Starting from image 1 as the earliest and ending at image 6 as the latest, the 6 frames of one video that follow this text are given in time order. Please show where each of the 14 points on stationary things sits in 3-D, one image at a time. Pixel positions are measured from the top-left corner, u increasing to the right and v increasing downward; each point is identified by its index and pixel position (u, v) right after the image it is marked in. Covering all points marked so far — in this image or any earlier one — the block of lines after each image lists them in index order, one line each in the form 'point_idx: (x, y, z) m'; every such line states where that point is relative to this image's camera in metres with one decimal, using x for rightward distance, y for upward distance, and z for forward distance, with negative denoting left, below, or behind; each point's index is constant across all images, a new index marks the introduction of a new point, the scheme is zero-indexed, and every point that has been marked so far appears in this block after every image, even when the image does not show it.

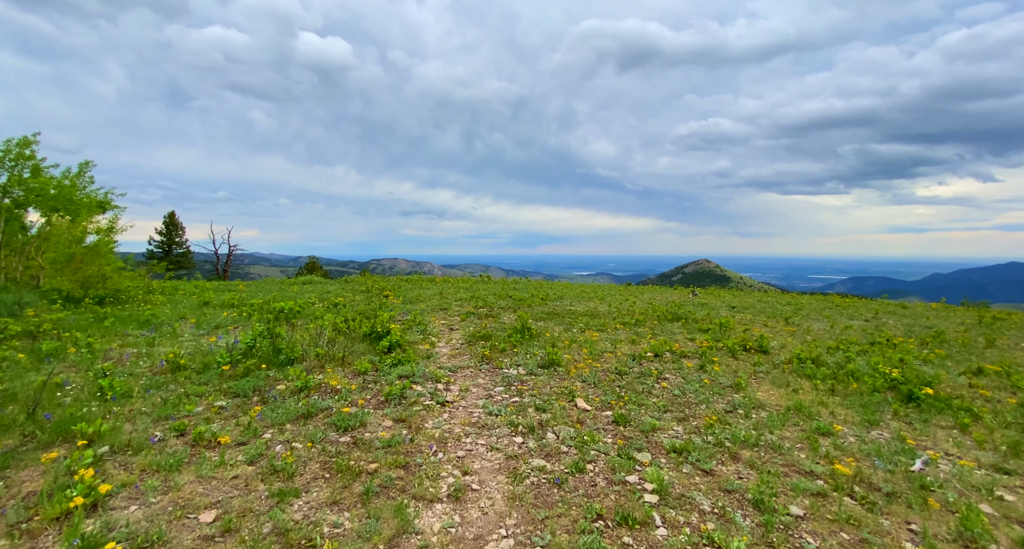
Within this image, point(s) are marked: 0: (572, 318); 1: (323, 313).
0: (+2.3, -1.7, +17.8) m
1: (-6.7, -1.4, +16.4) m
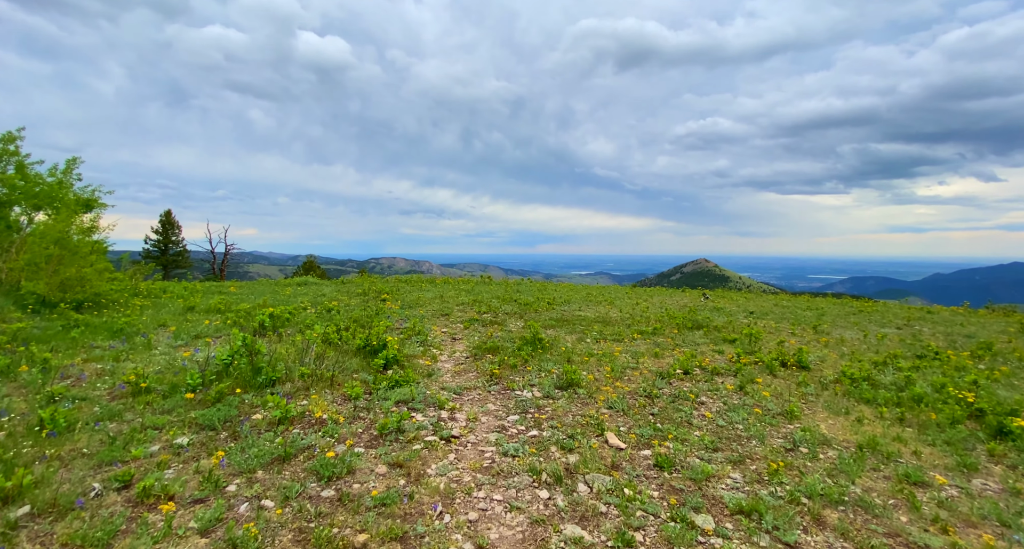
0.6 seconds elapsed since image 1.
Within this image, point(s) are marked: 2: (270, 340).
0: (+2.6, -1.8, +16.5) m
1: (-6.4, -1.5, +15.1) m
2: (-6.0, -1.7, +11.7) m
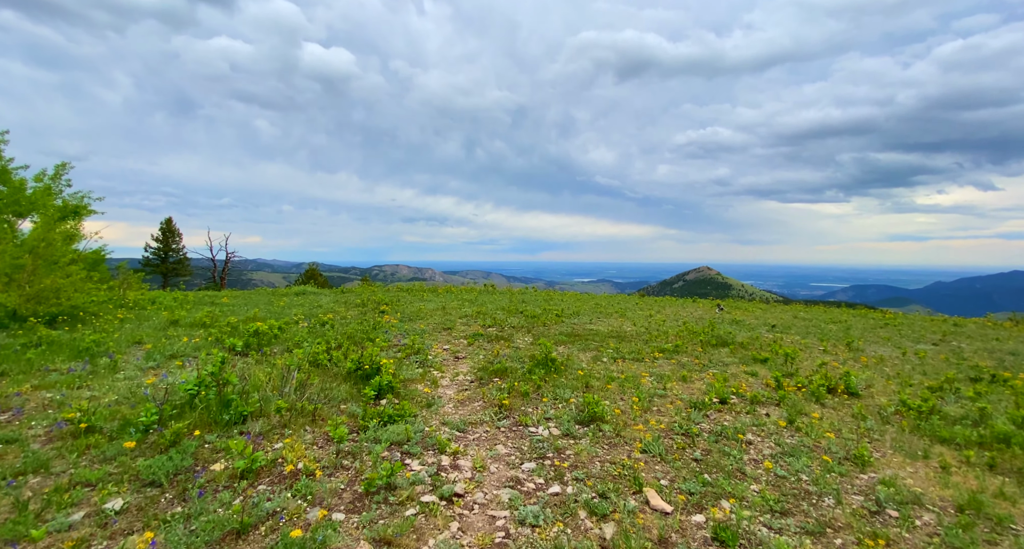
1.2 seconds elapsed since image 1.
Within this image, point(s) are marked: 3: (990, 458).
0: (+2.8, -2.2, +15.2) m
1: (-6.2, -1.9, +13.8) m
2: (-5.8, -2.0, +10.4) m
3: (+6.9, -2.7, +6.8) m
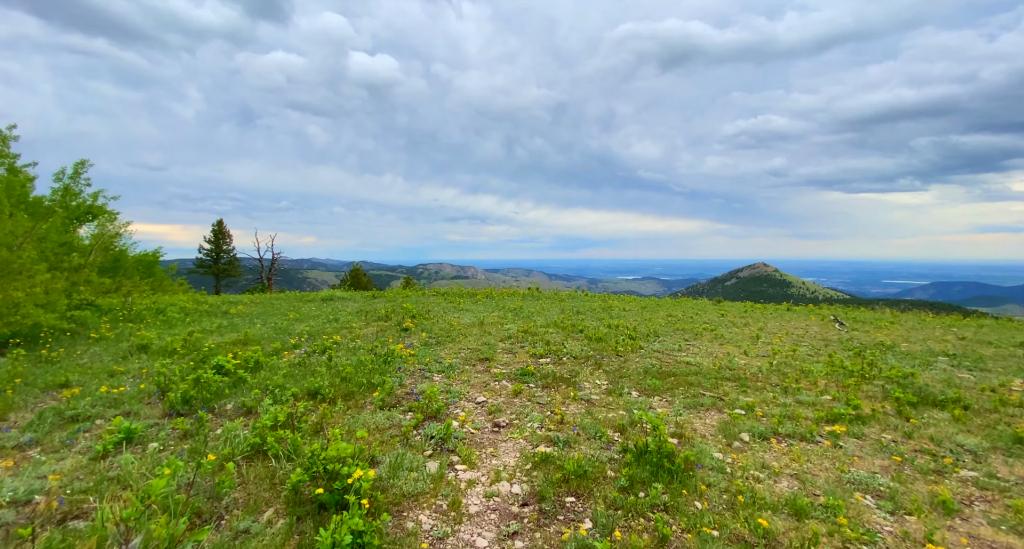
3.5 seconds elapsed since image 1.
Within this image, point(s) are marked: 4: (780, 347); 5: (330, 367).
0: (+4.3, -2.5, +10.0) m
1: (-4.8, -2.2, +9.5) m
2: (-4.8, -2.4, +6.0) m
3: (+7.6, -3.0, +1.2) m
4: (+8.4, -2.3, +14.8) m
5: (-4.5, -2.3, +11.5) m
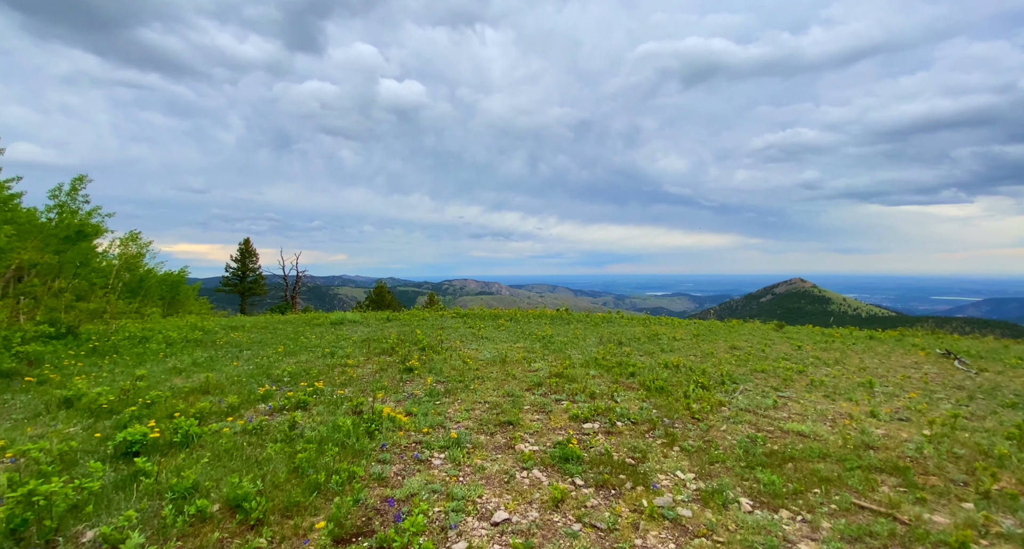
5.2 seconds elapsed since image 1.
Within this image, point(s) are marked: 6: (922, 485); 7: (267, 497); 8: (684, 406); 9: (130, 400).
0: (+4.8, -3.0, +6.2) m
1: (-4.3, -2.8, +6.1) m
2: (-4.5, -2.8, +2.6) m
3: (+7.7, -3.2, -2.8) m
4: (+9.2, -3.0, +10.7) m
5: (-3.9, -2.9, +8.1) m
6: (+6.0, -3.0, +6.8) m
7: (-3.2, -2.8, +6.1) m
8: (+3.7, -2.8, +10.2) m
9: (-9.0, -2.9, +11.0) m
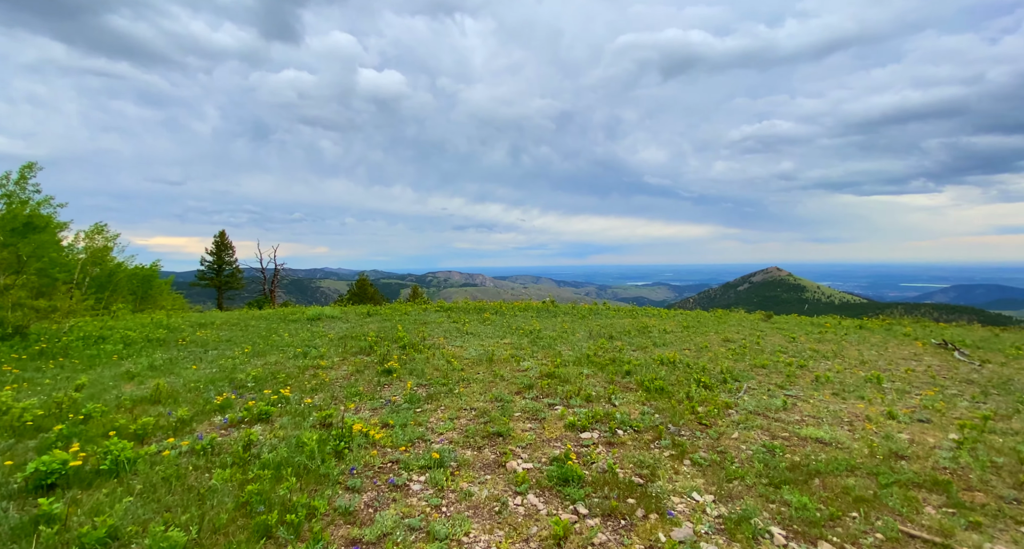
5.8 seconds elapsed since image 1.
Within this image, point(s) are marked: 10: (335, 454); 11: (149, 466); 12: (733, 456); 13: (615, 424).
0: (+4.7, -2.9, +5.3) m
1: (-4.4, -2.7, +4.9) m
2: (-4.4, -2.8, +1.4) m
3: (+7.9, -3.2, -3.5) m
4: (+9.0, -2.7, +10.0) m
5: (-4.1, -2.8, +7.0) m
6: (+5.9, -2.9, +6.0) m
7: (-3.2, -2.8, +5.0) m
8: (+3.5, -2.7, +9.3) m
9: (-9.3, -2.8, +9.7) m
10: (-2.8, -2.8, +7.5) m
11: (-5.3, -2.8, +6.9) m
12: (+3.5, -2.8, +7.5) m
13: (+1.9, -2.8, +8.6) m
